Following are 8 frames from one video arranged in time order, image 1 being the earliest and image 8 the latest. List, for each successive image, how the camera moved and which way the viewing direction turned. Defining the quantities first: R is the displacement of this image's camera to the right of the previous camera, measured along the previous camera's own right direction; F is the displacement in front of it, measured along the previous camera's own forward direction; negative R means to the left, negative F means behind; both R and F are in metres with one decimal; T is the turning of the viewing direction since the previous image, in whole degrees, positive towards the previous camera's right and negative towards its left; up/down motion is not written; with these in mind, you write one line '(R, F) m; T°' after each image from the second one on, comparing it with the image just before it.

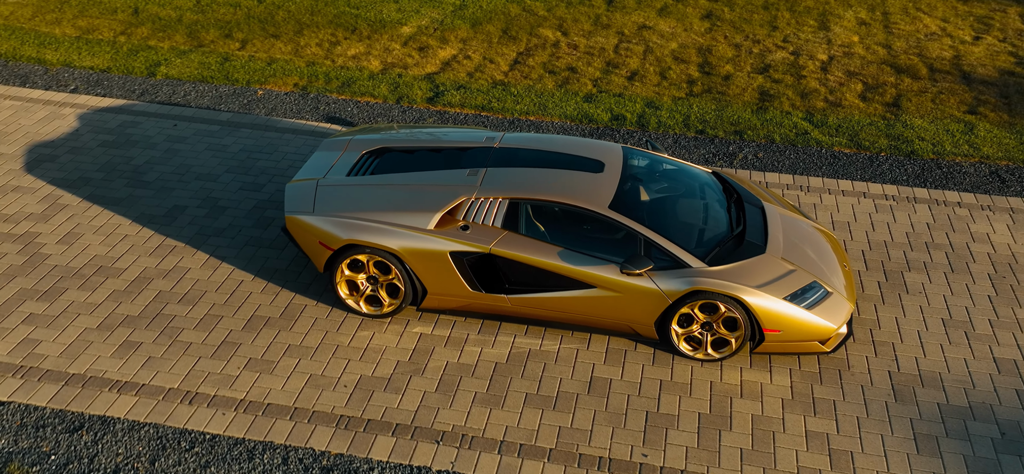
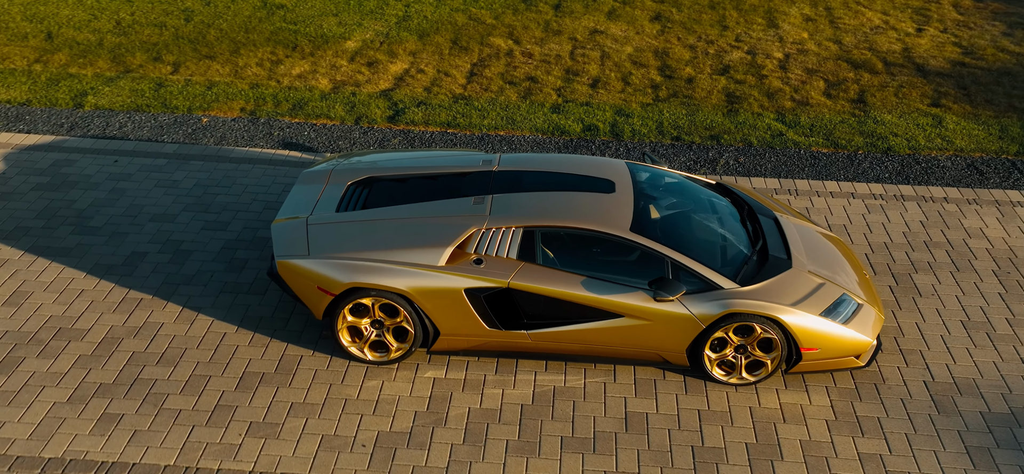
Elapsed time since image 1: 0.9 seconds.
(-0.7, +0.6) m; +5°
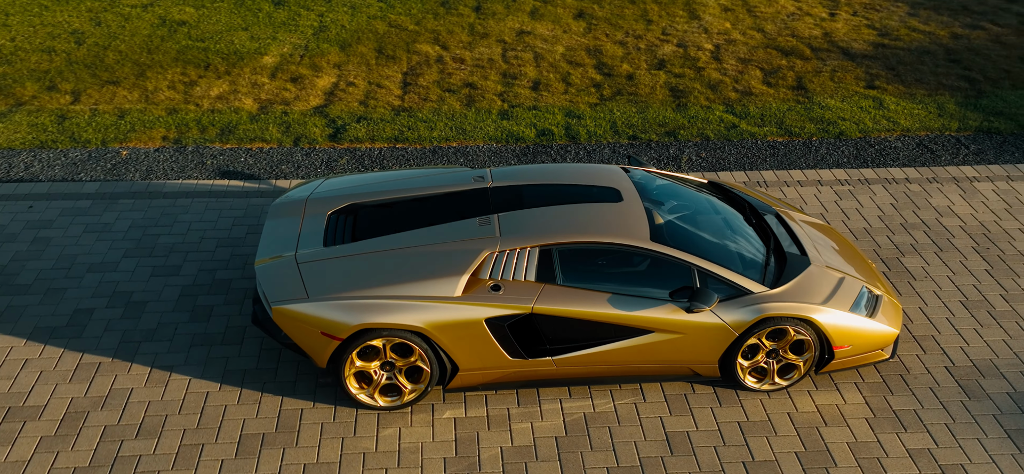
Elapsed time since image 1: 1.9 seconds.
(-0.9, +0.5) m; +7°
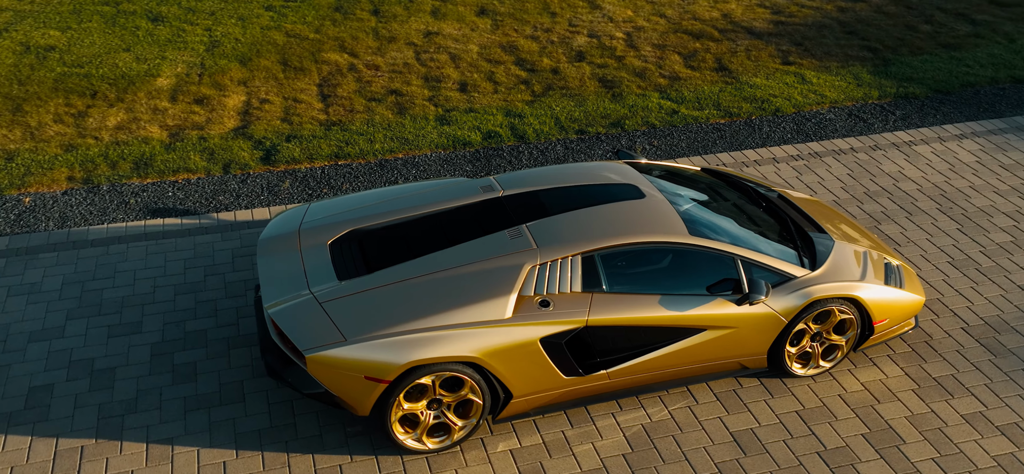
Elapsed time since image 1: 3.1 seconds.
(-1.2, +0.6) m; +10°
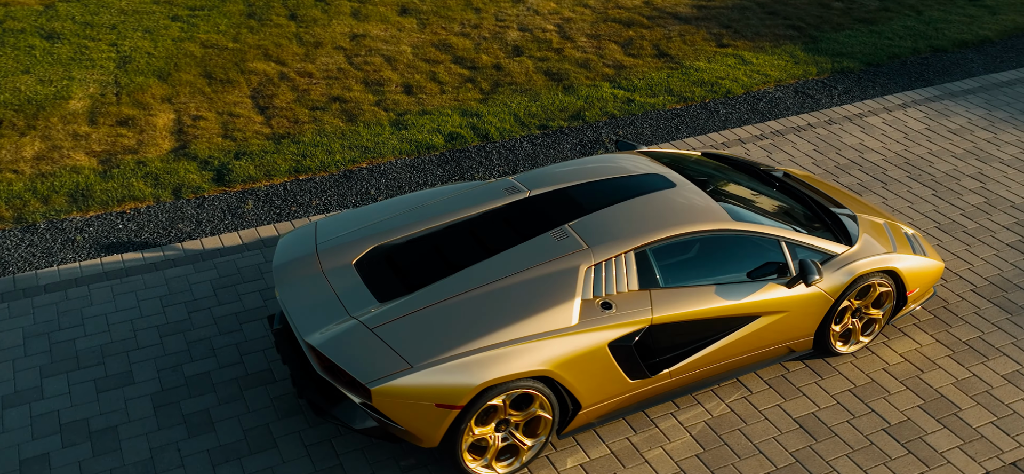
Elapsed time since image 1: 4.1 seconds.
(-1.1, +0.4) m; +8°
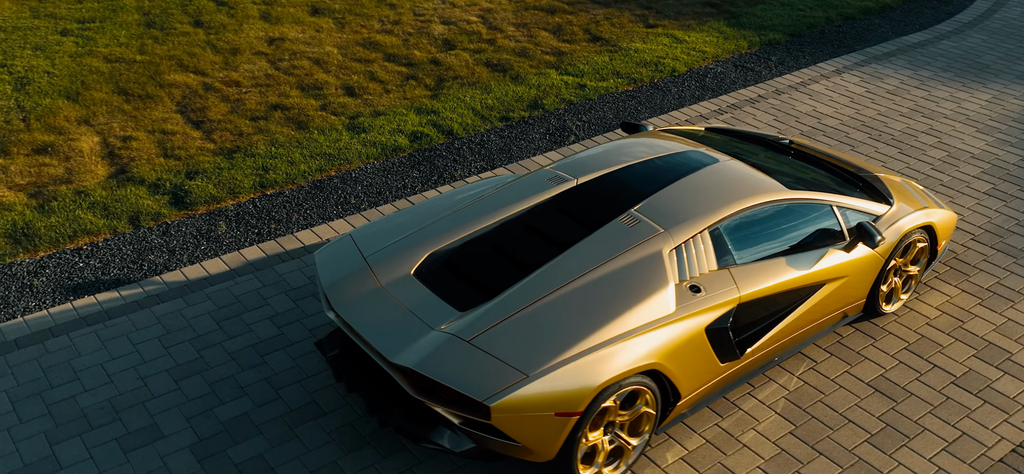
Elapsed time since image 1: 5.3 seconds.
(-1.3, +0.4) m; +9°
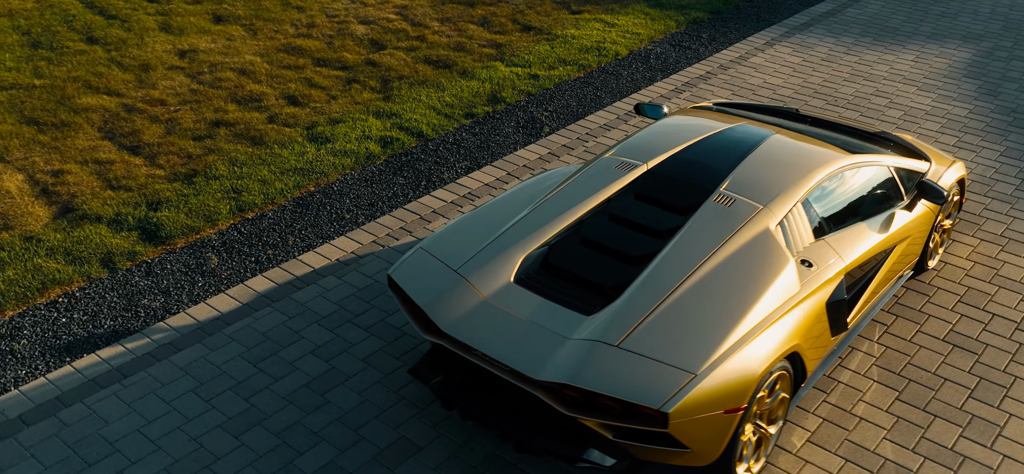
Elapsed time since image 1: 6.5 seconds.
(-1.4, +0.5) m; +10°
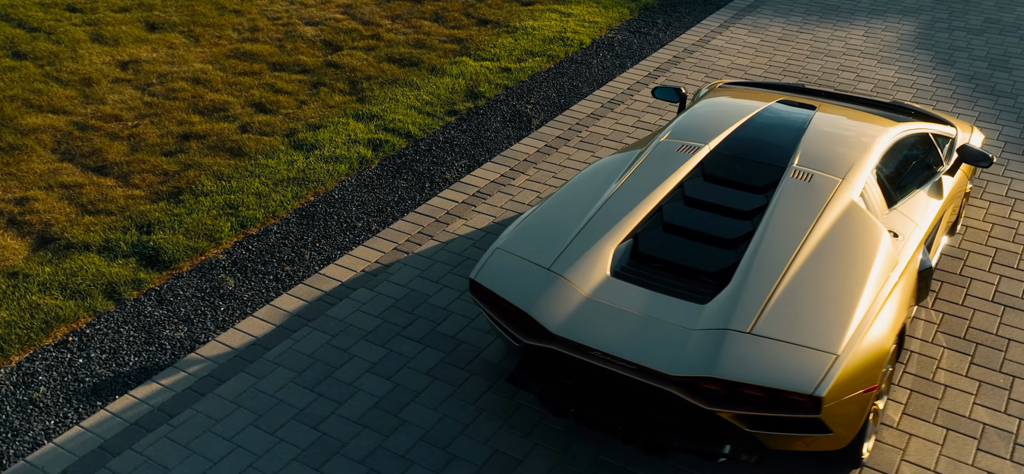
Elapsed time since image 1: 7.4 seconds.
(-1.1, +0.3) m; +7°
